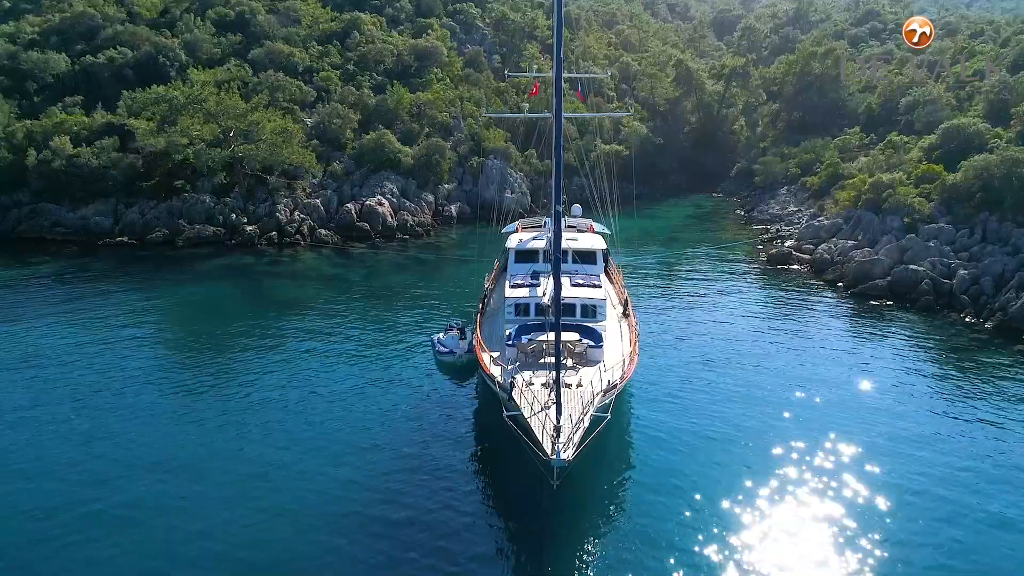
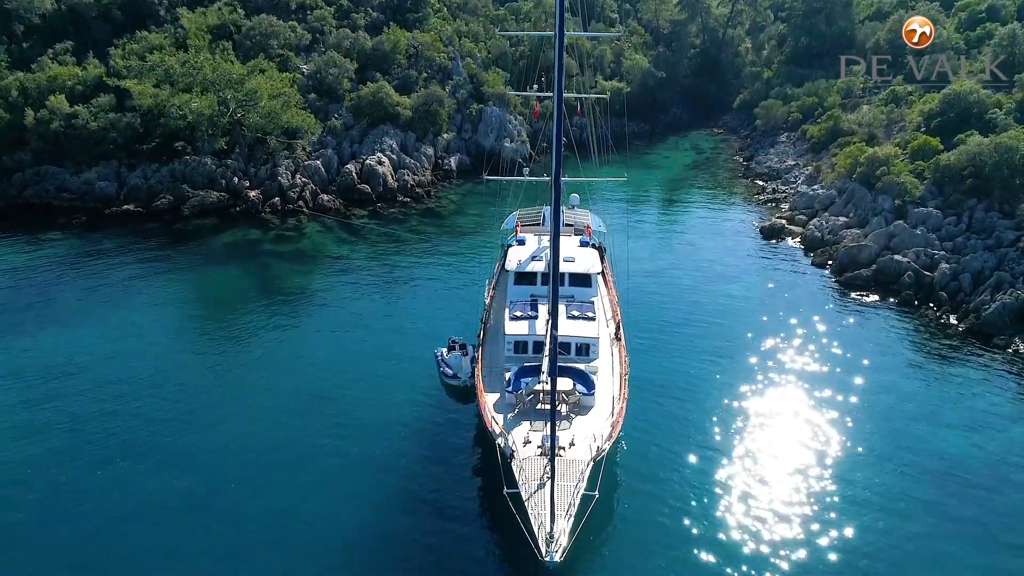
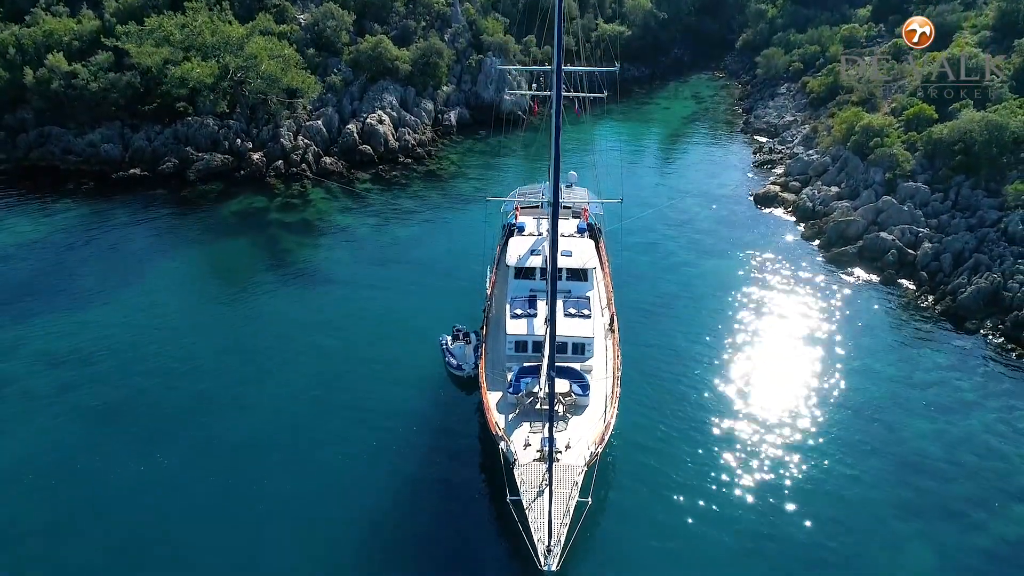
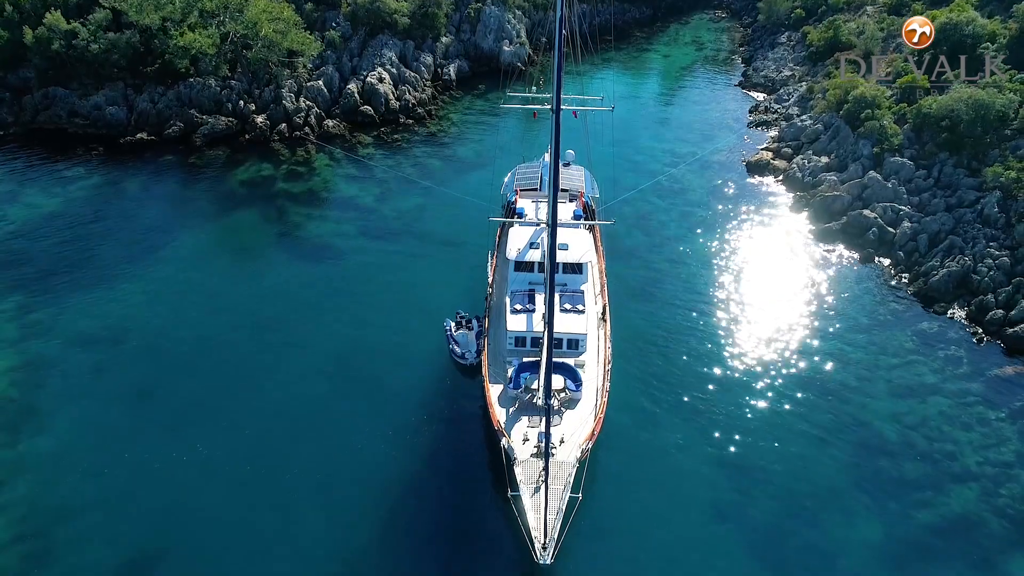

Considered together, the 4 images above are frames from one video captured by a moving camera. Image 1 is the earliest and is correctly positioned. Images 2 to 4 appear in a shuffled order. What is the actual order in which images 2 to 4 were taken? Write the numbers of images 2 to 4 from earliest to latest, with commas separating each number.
2, 3, 4
